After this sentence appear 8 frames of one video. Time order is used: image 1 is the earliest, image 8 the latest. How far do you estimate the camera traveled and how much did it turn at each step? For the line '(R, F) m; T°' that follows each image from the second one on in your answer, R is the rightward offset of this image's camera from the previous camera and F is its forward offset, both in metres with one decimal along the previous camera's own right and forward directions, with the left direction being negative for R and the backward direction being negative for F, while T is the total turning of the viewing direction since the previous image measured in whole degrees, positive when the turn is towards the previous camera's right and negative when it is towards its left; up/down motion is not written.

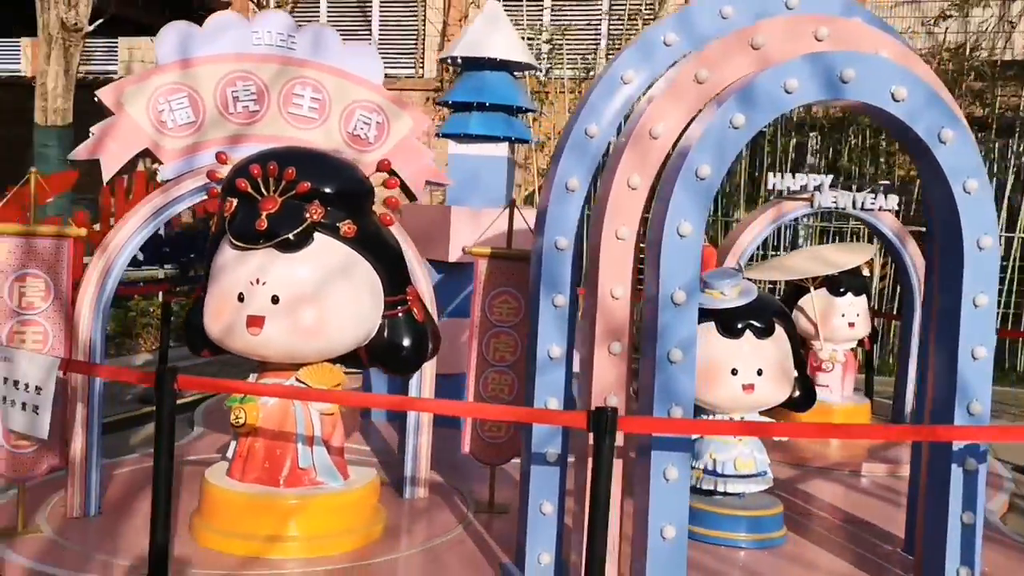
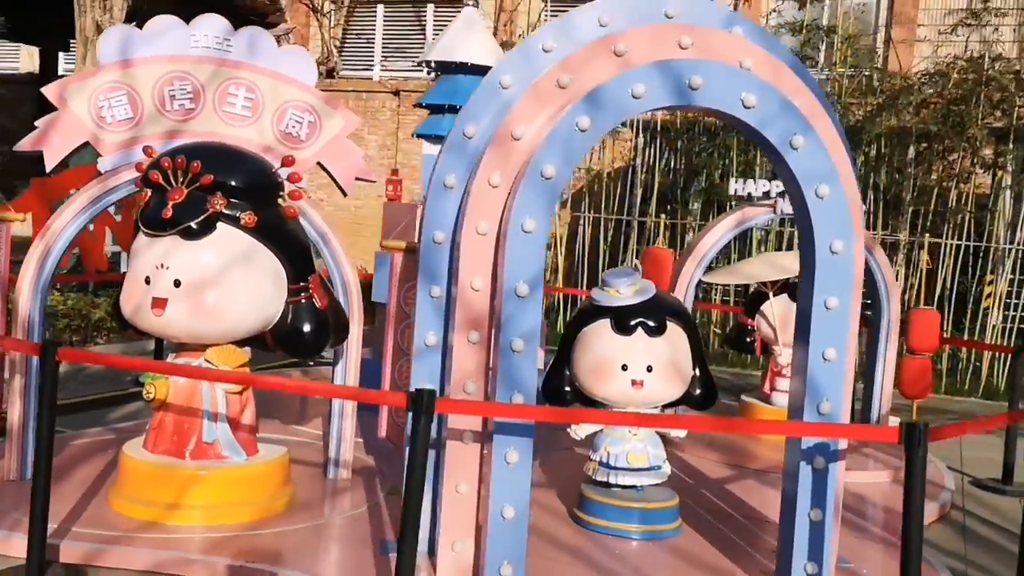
(+0.6, -0.1) m; -5°
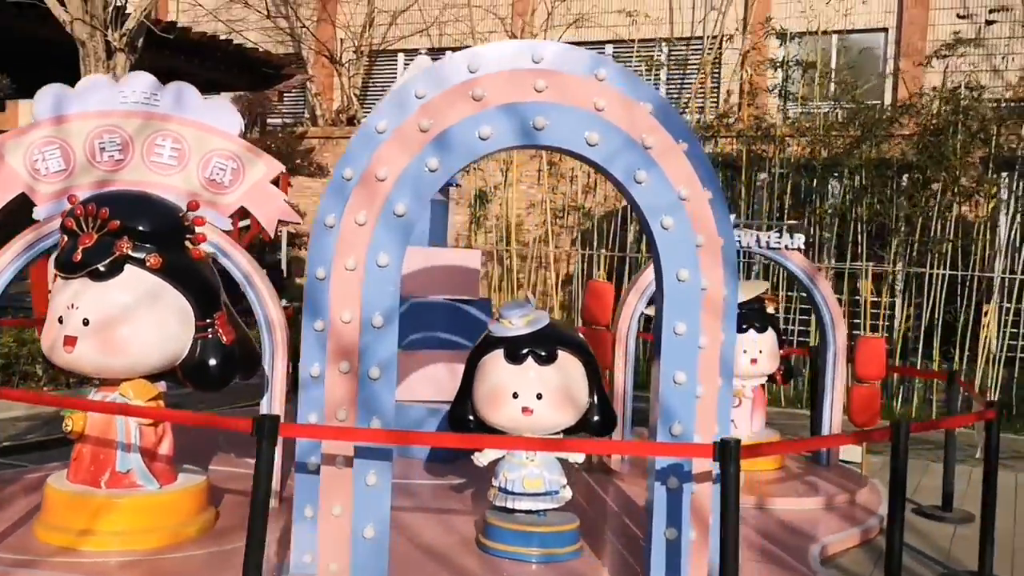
(+0.6, -0.2) m; -3°
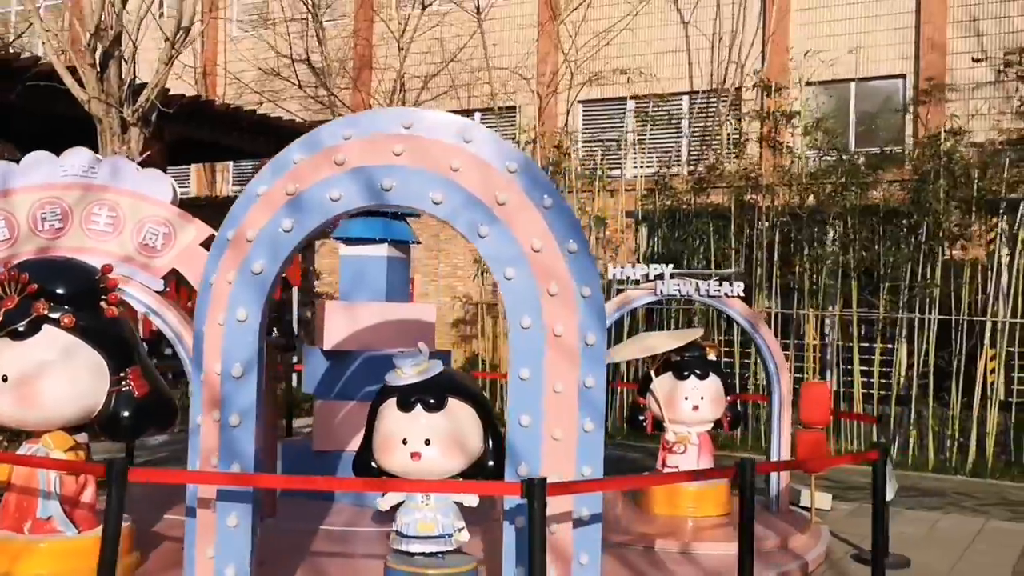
(+0.7, -0.2) m; -4°
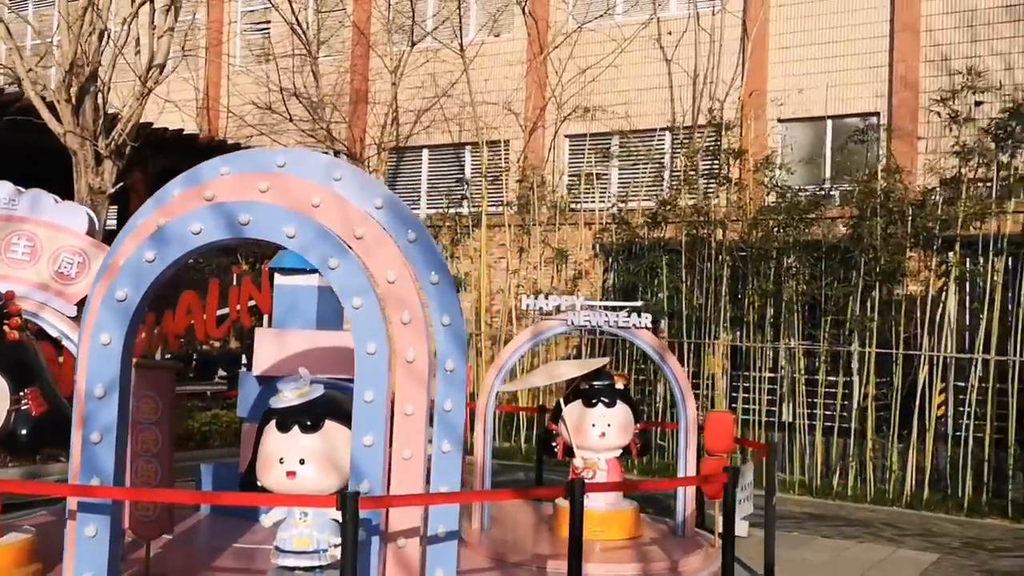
(+0.6, -0.2) m; -1°
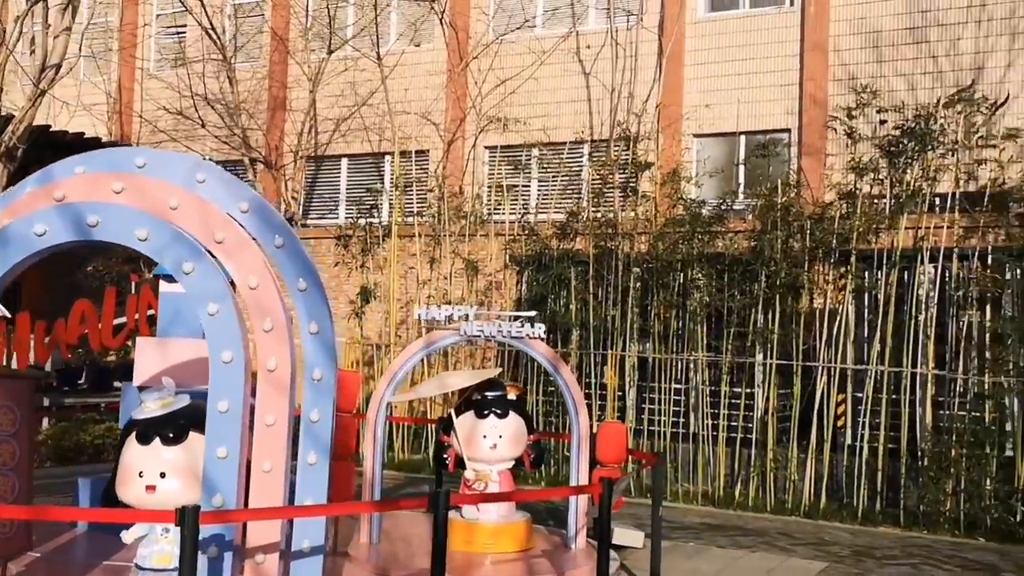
(+0.2, +0.1) m; +4°
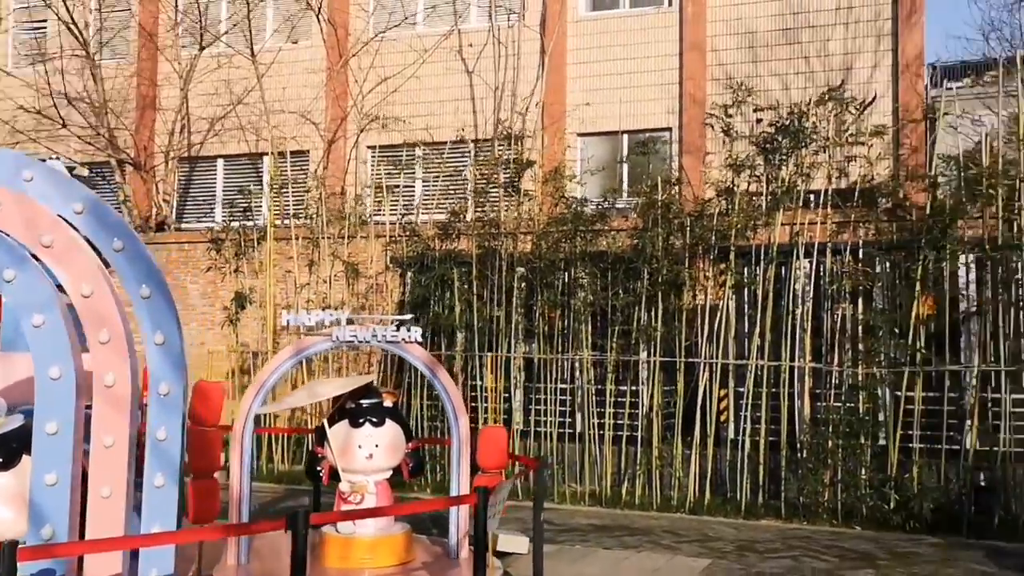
(+0.1, +0.2) m; +6°
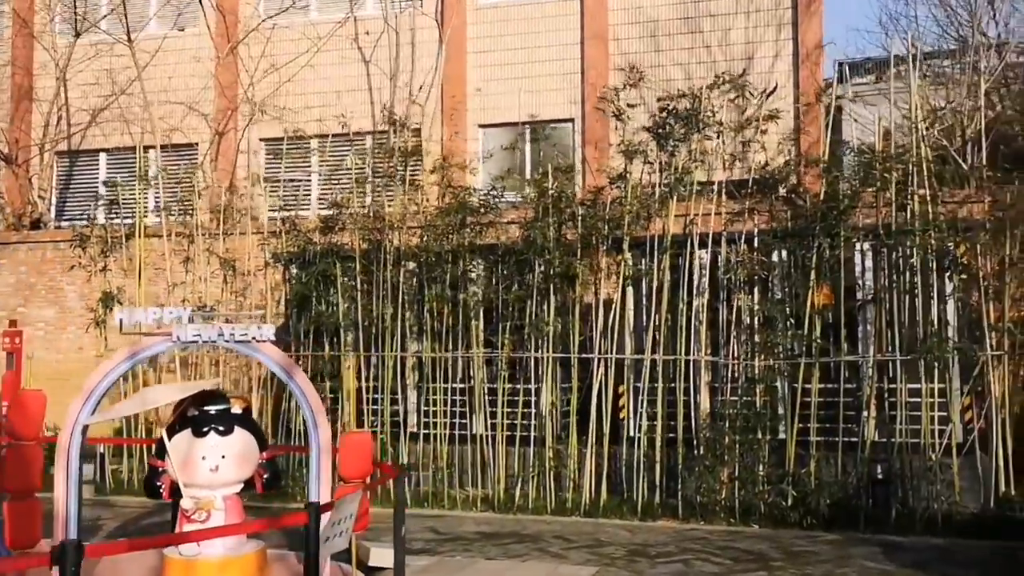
(+0.3, +0.4) m; +5°
